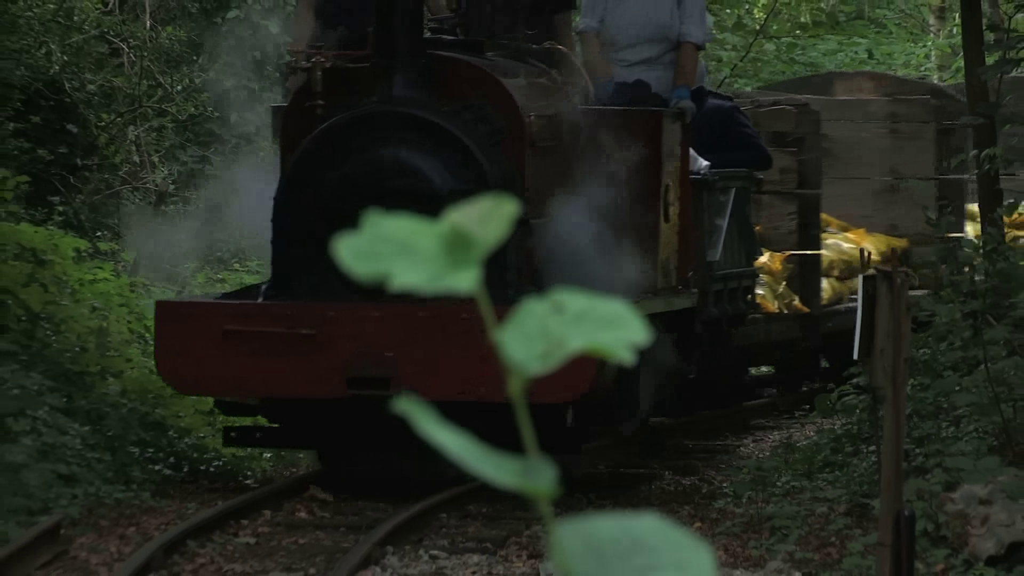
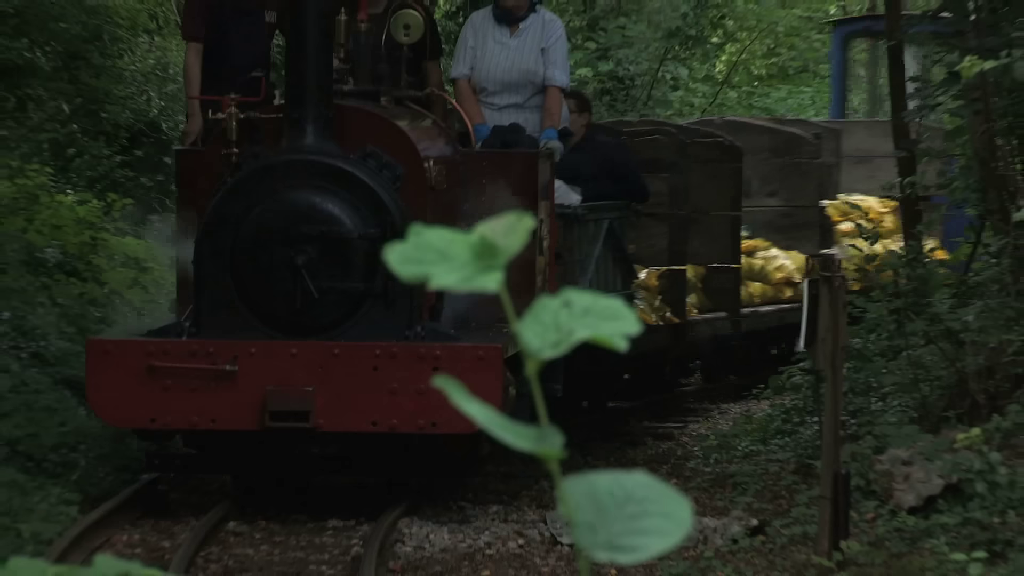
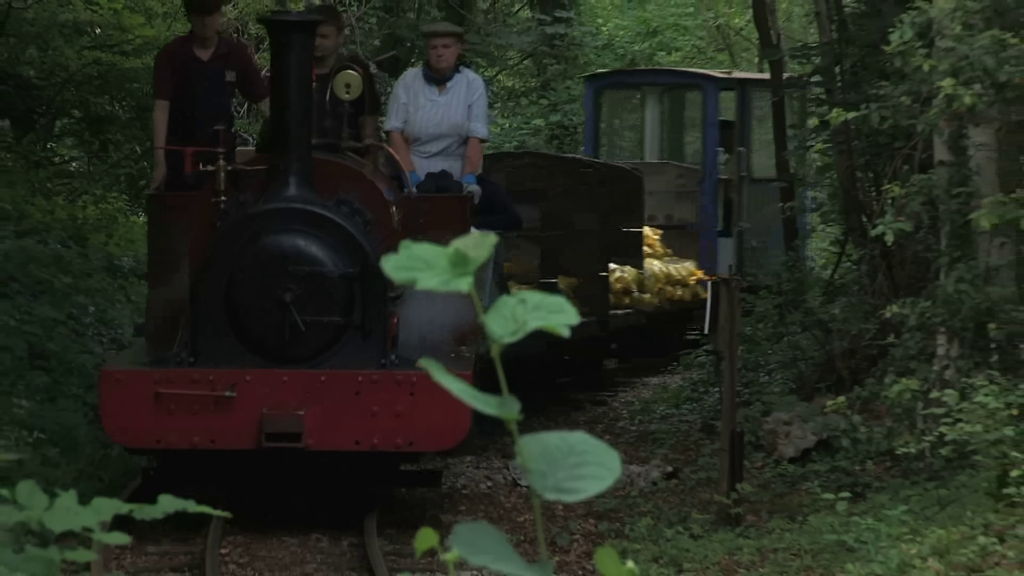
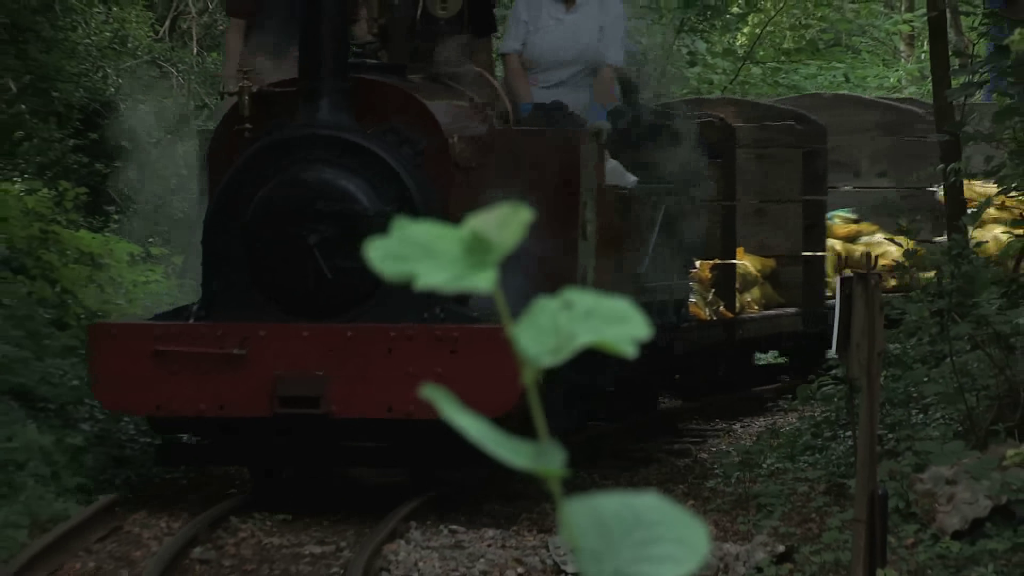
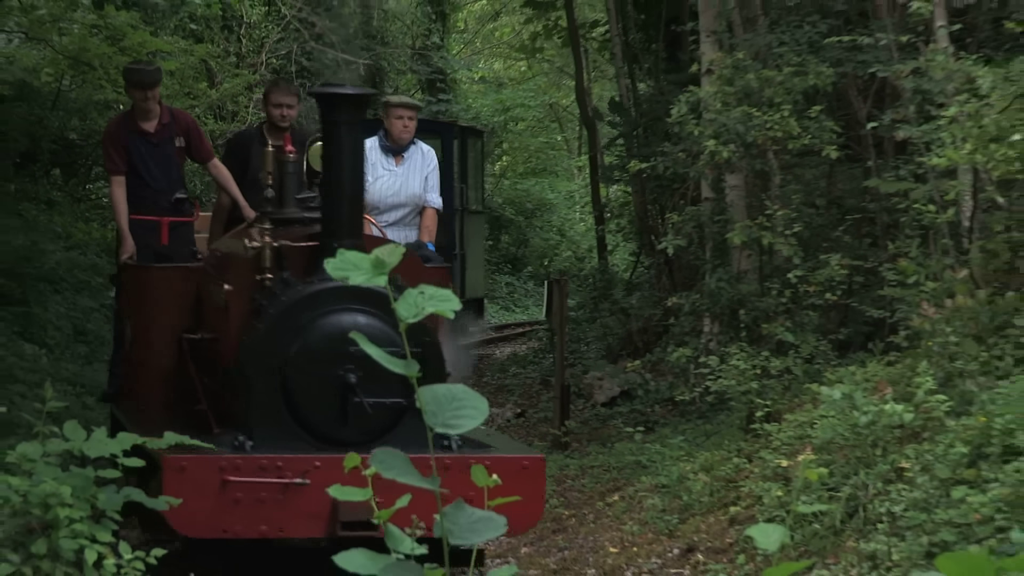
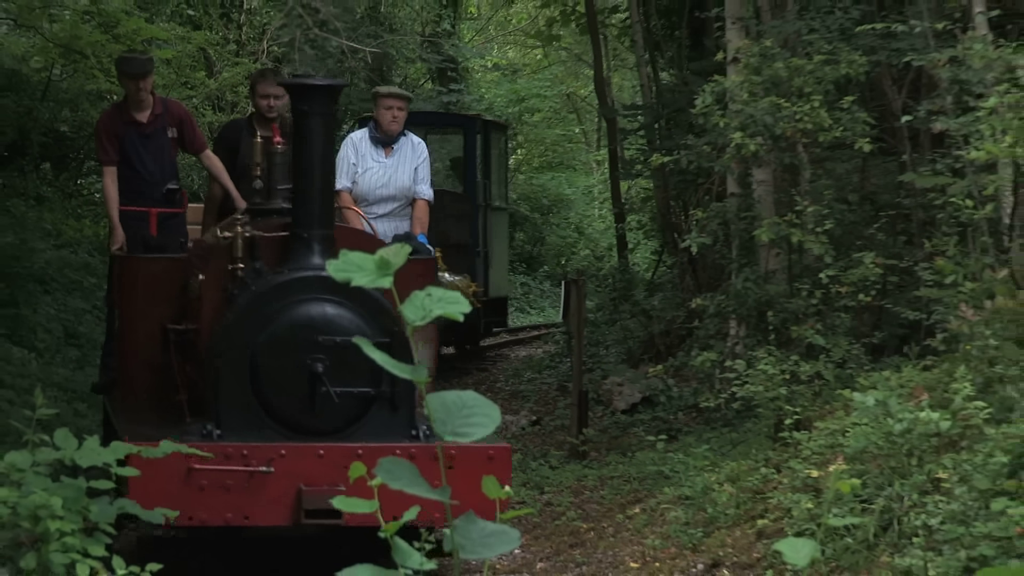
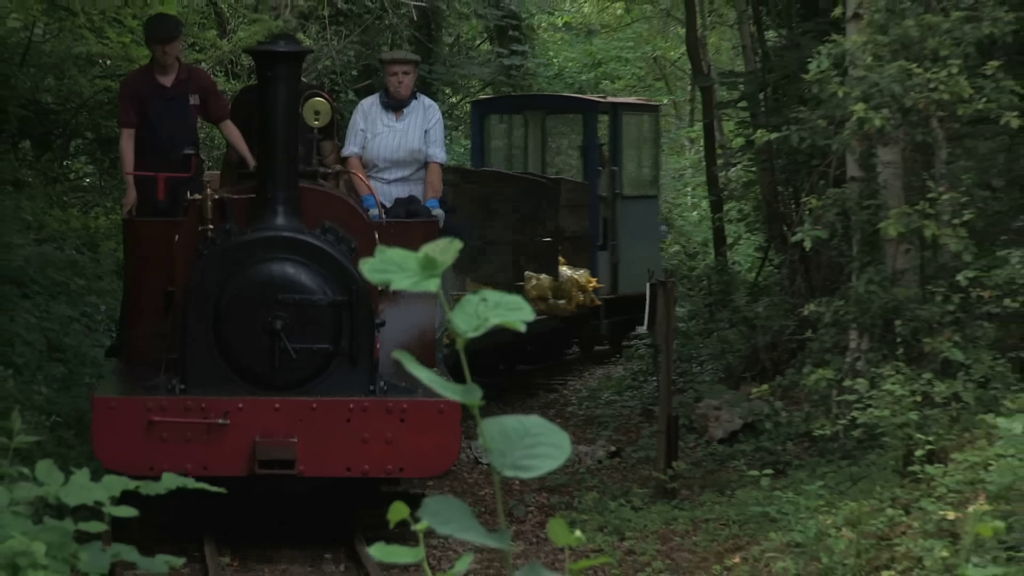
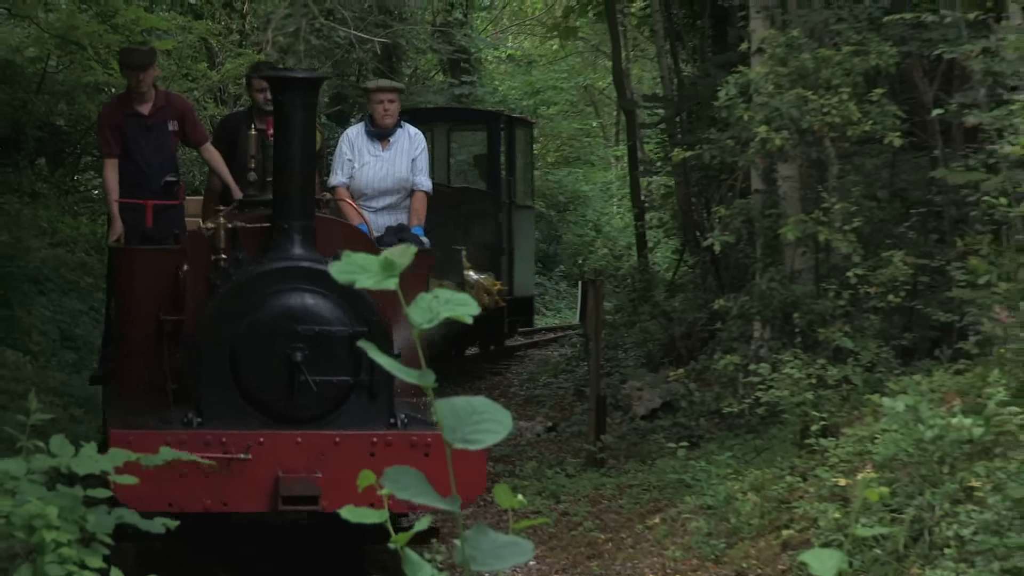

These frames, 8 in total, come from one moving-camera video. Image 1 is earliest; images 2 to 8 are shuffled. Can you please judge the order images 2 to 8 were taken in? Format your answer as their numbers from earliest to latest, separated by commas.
4, 2, 3, 7, 8, 6, 5
